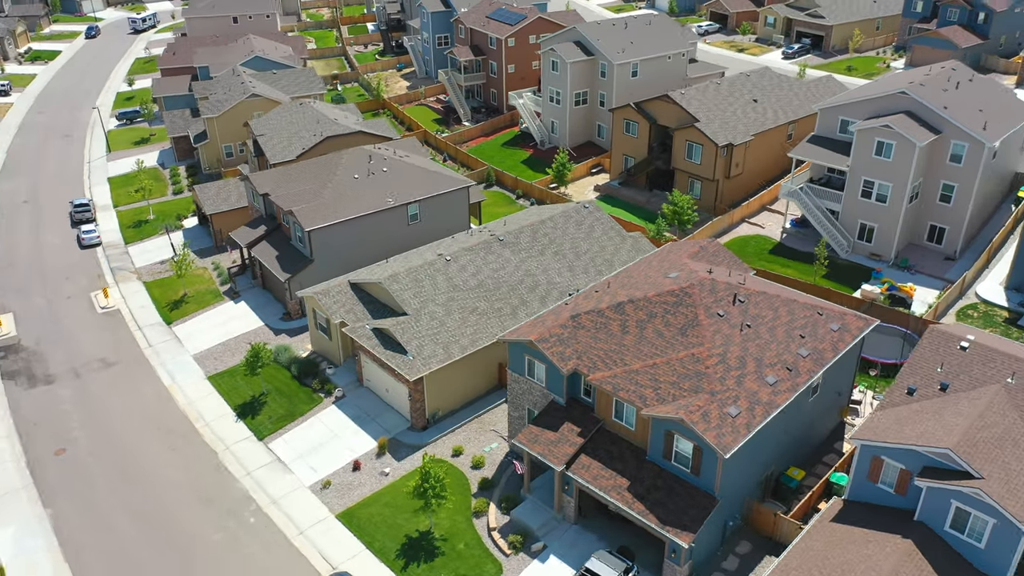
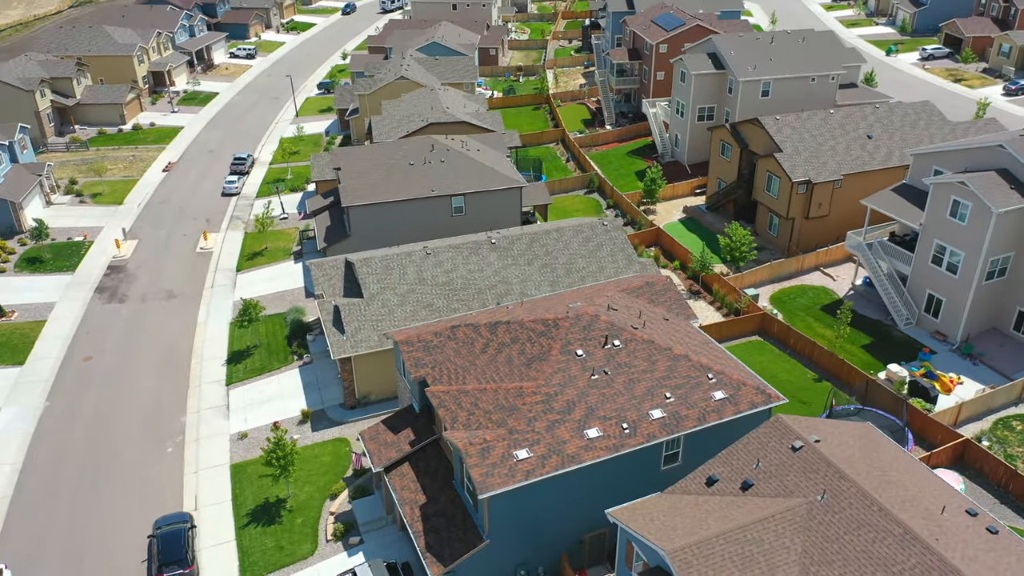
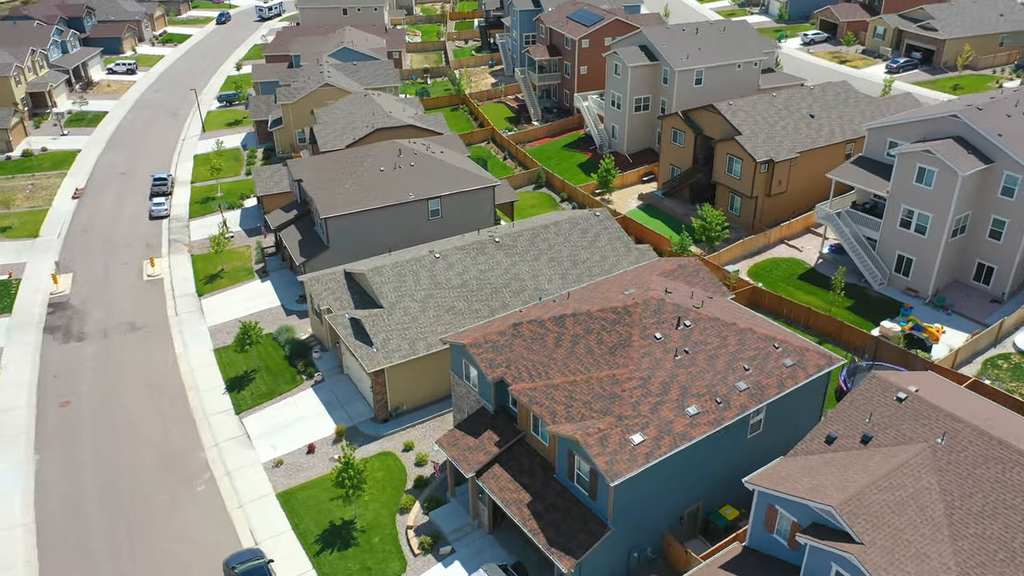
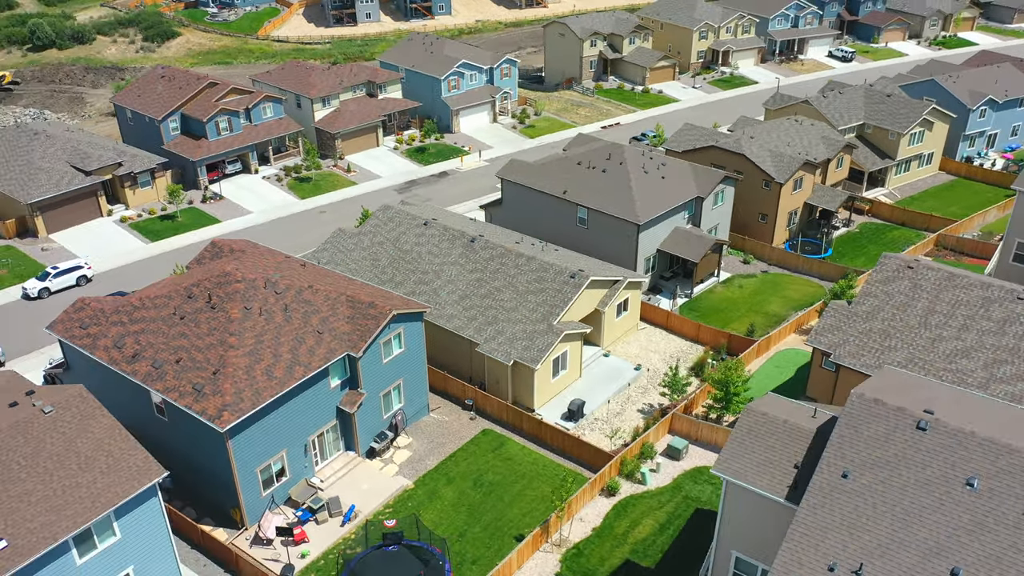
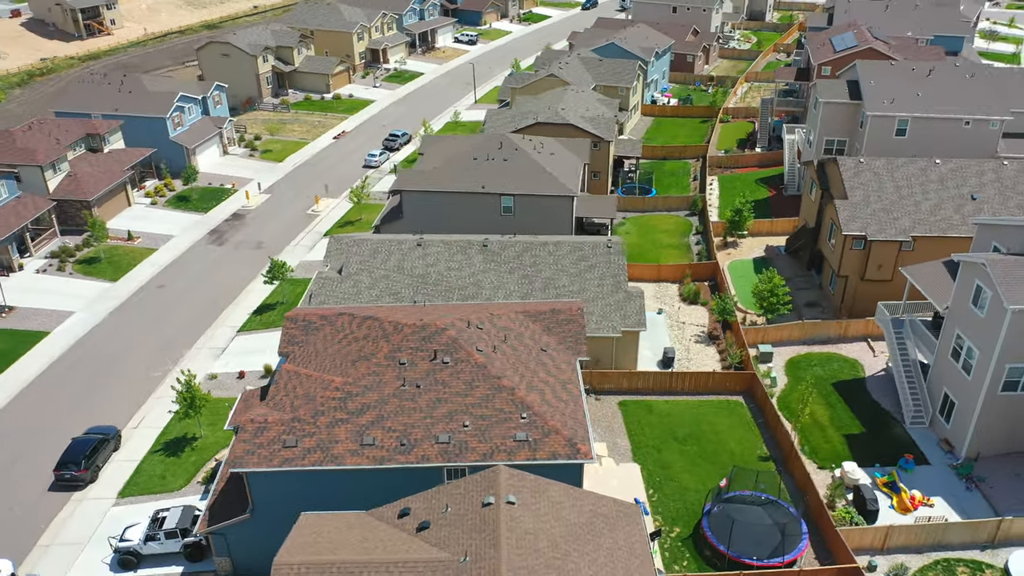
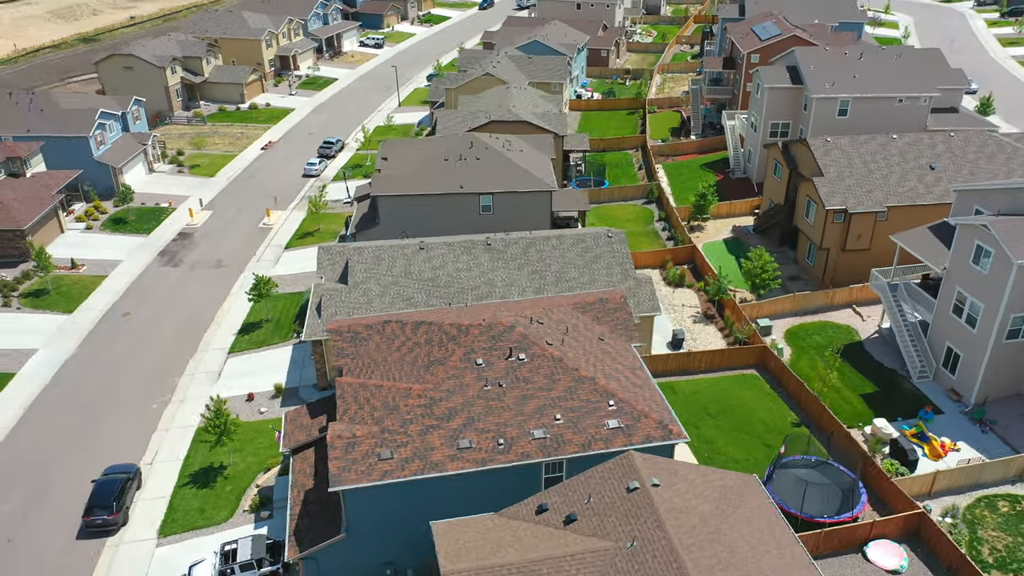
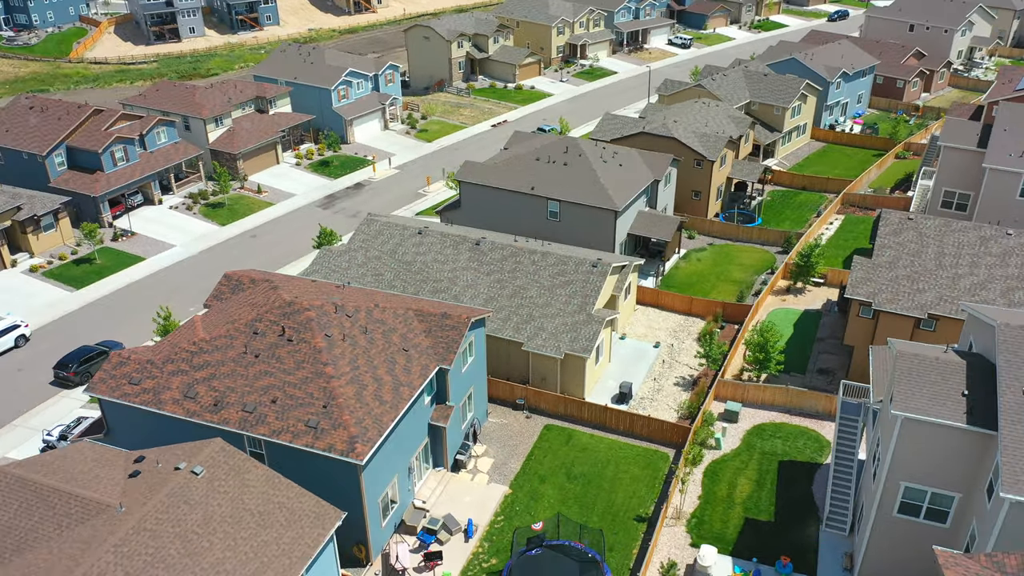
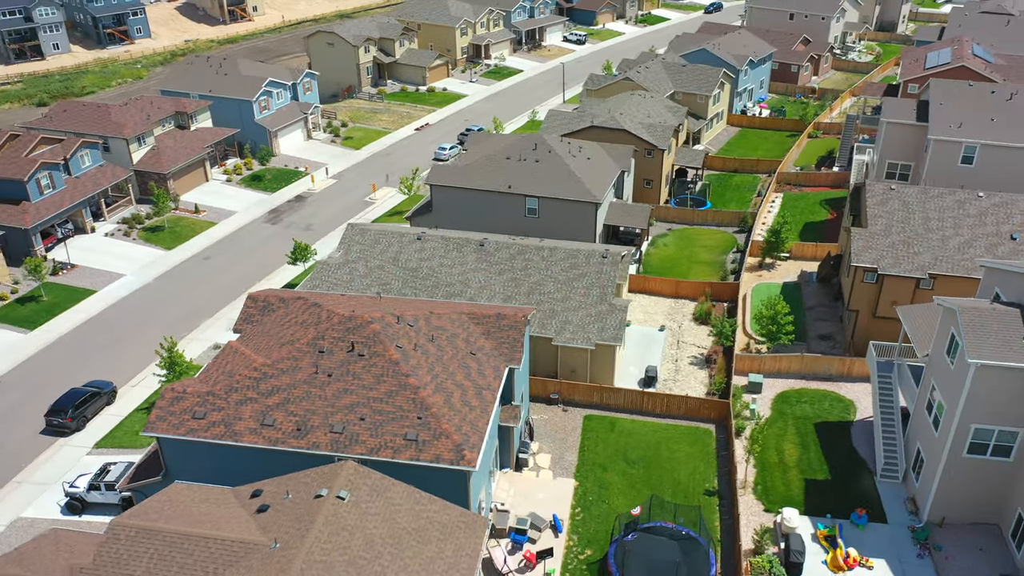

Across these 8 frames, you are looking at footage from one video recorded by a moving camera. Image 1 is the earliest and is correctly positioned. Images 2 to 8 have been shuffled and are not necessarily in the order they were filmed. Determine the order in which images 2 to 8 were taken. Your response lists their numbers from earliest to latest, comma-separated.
3, 2, 6, 5, 8, 7, 4
